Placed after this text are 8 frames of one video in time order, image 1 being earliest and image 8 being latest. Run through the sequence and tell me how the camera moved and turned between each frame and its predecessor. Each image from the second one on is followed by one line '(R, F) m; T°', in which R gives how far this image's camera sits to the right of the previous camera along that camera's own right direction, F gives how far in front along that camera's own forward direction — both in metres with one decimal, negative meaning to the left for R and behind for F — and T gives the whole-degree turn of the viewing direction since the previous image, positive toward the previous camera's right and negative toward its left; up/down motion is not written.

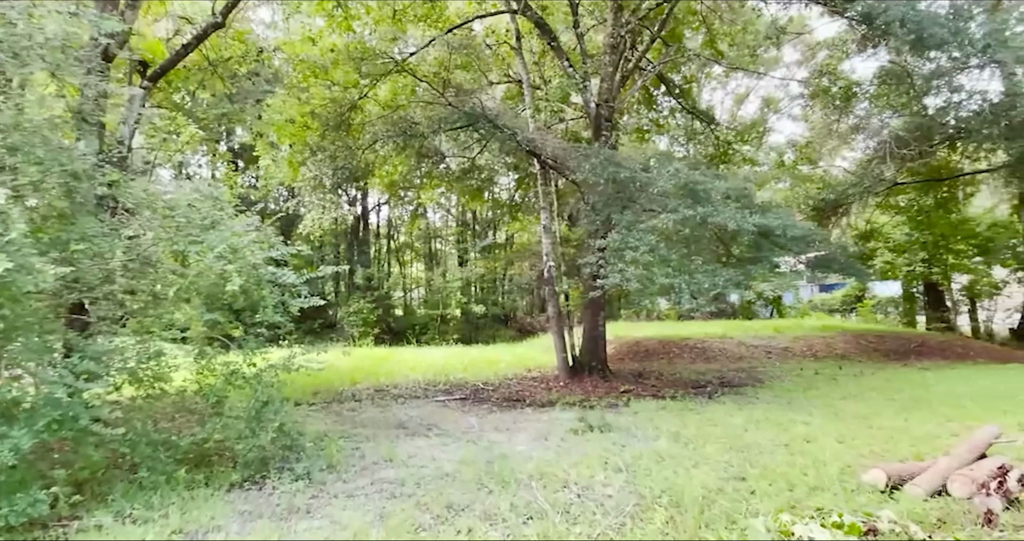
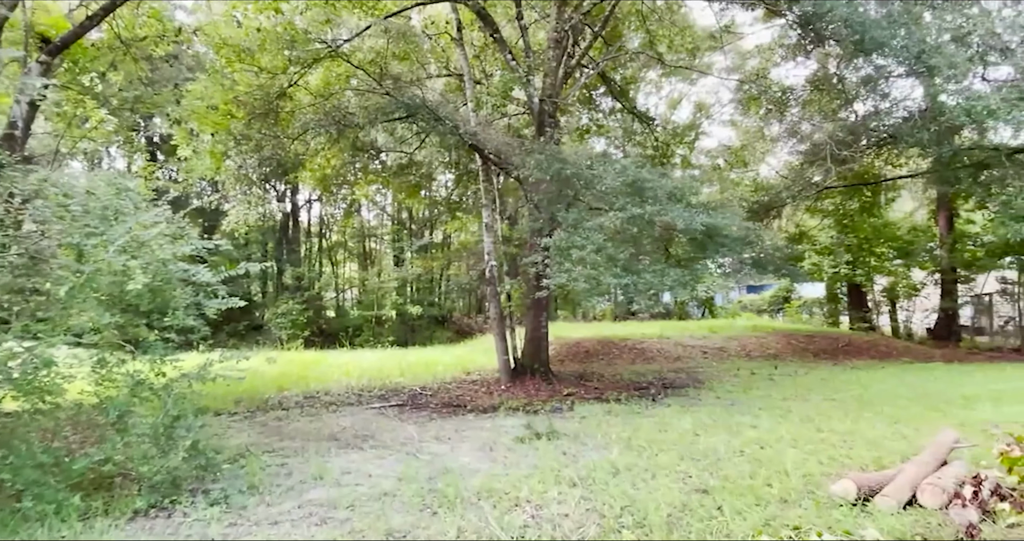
(-0.1, +0.3) m; +5°
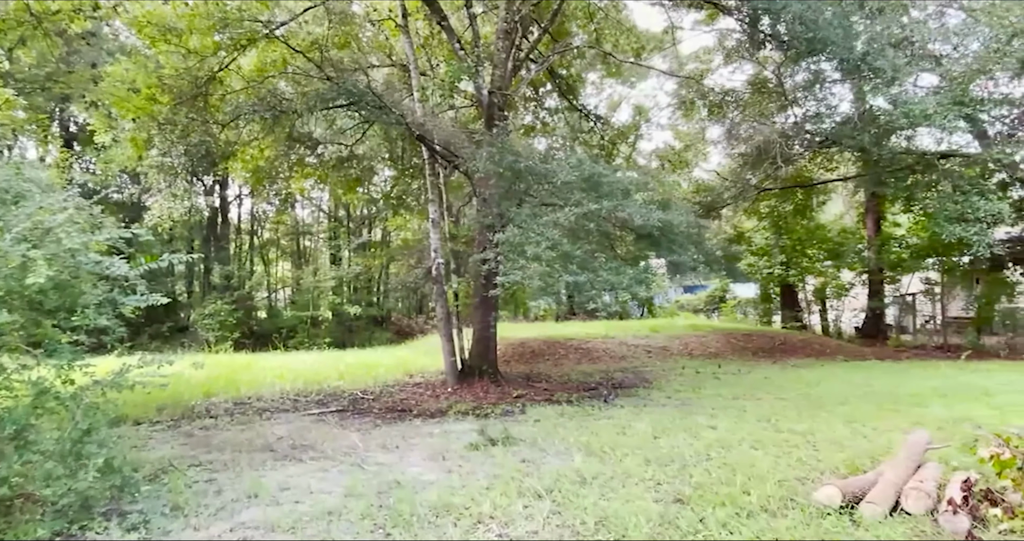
(-0.1, +0.3) m; +5°
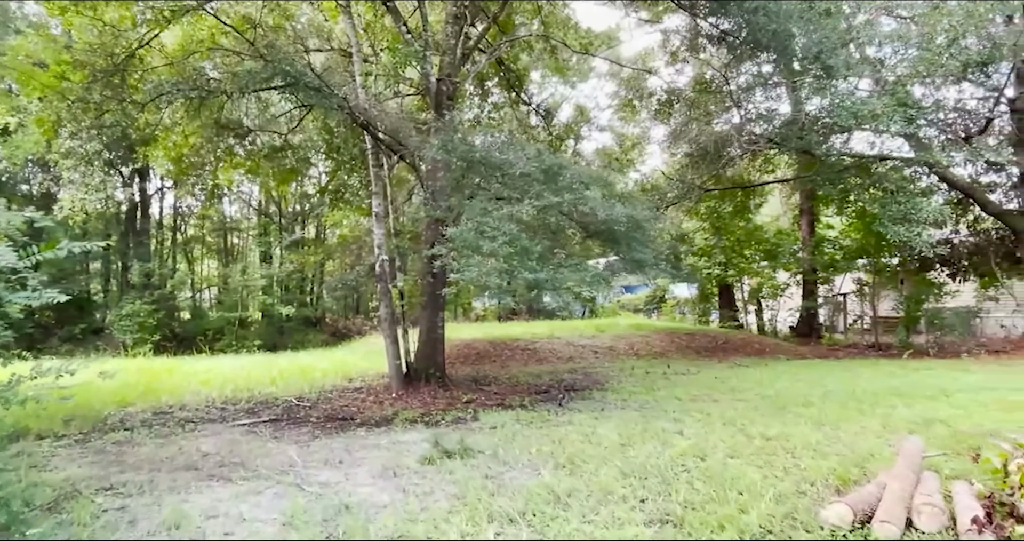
(-0.2, +0.4) m; +5°
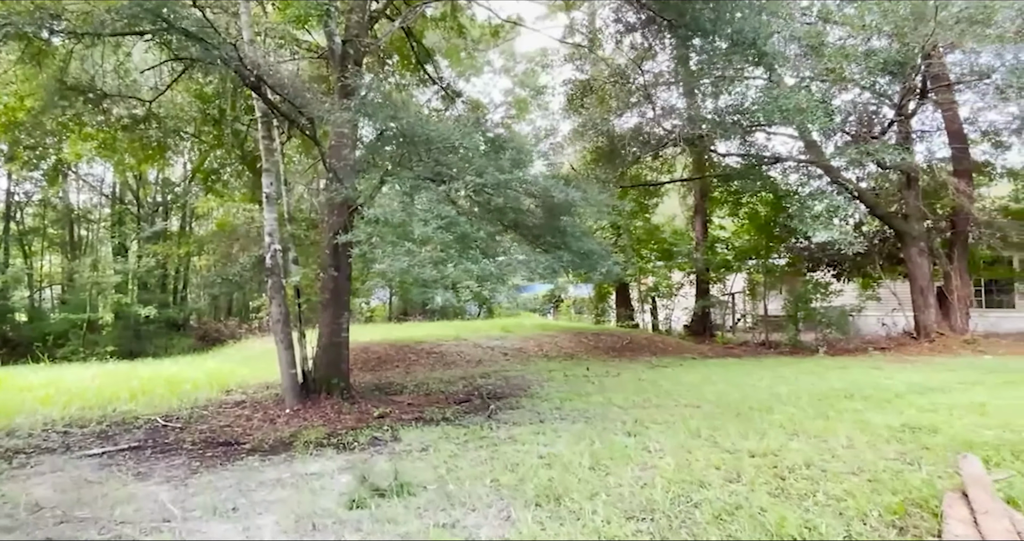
(-0.4, +0.9) m; +10°
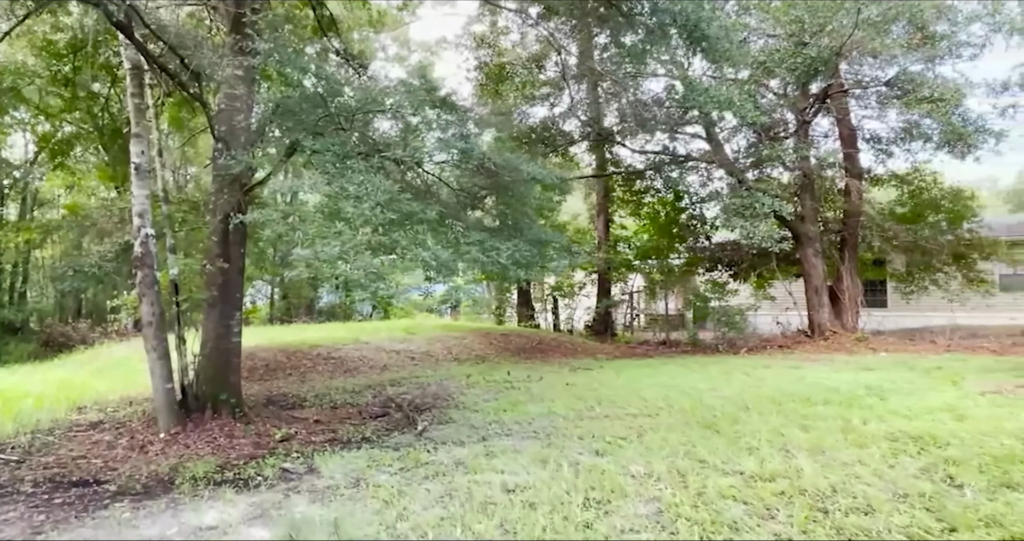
(-0.4, +0.9) m; +10°
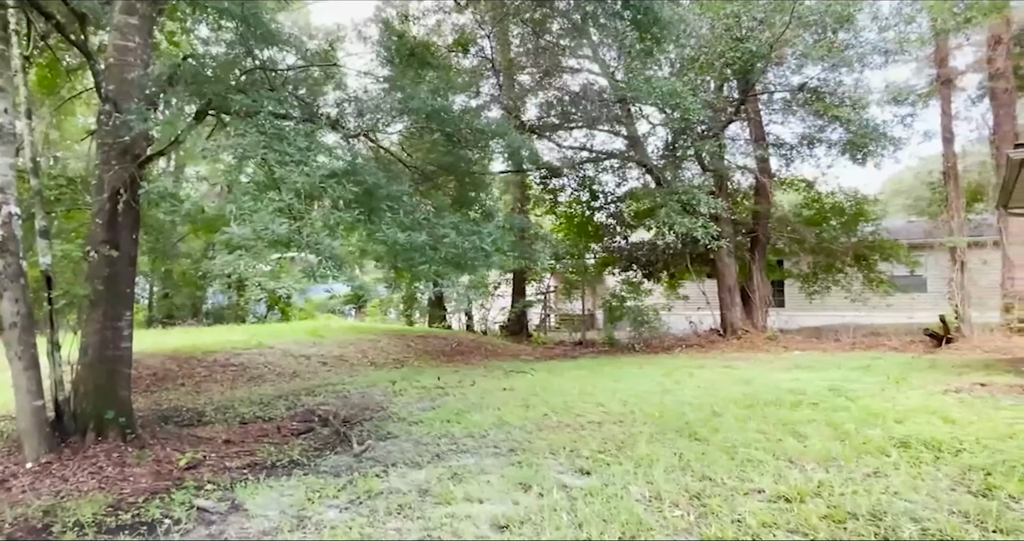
(-0.4, +0.6) m; +9°
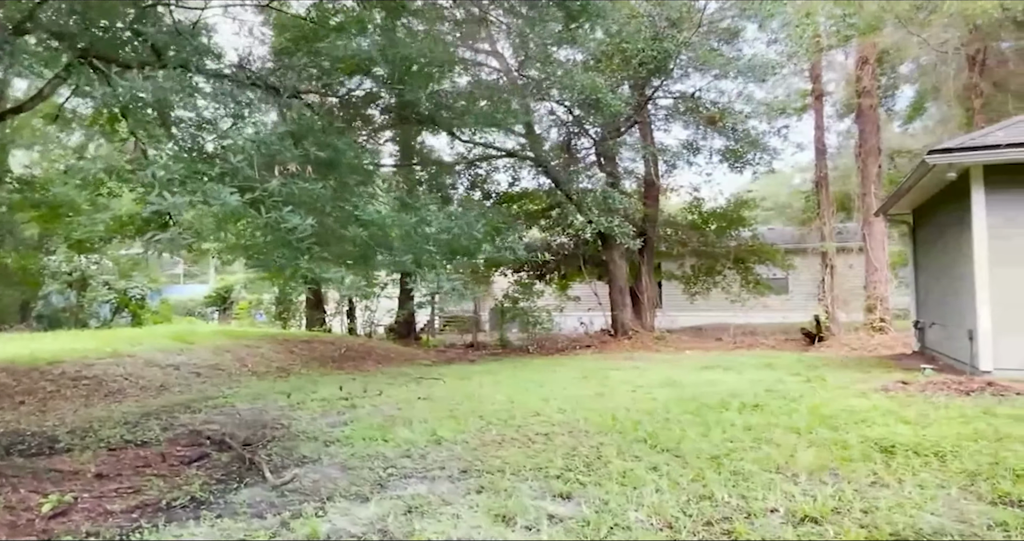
(-0.5, +0.6) m; +11°
